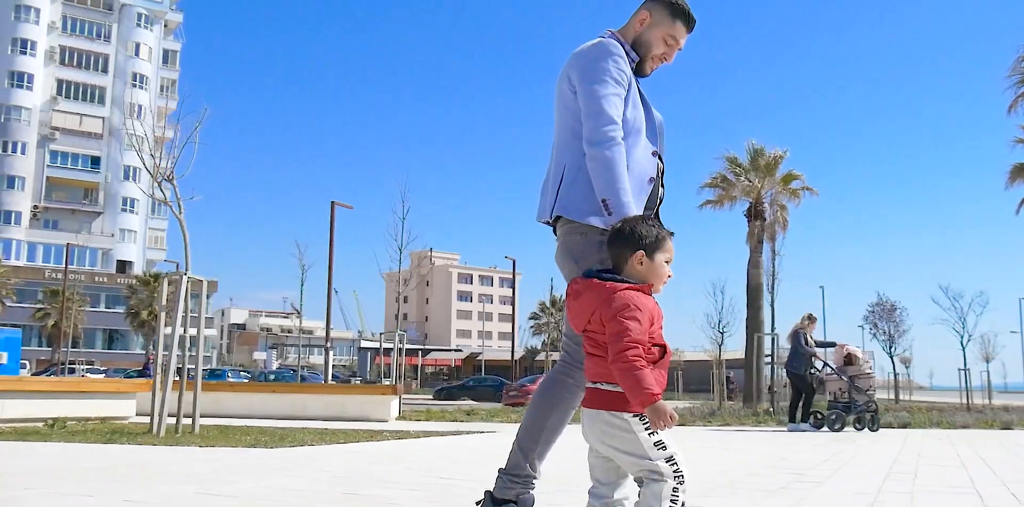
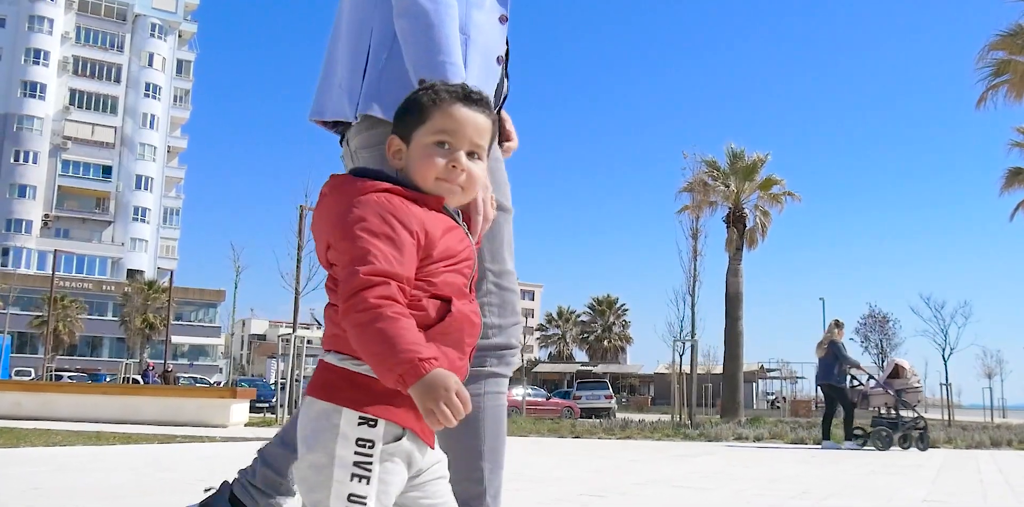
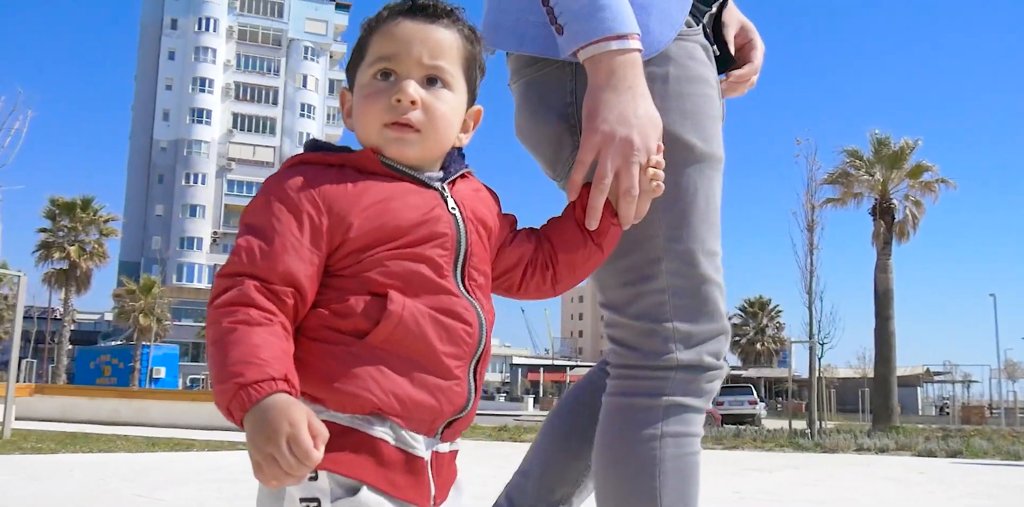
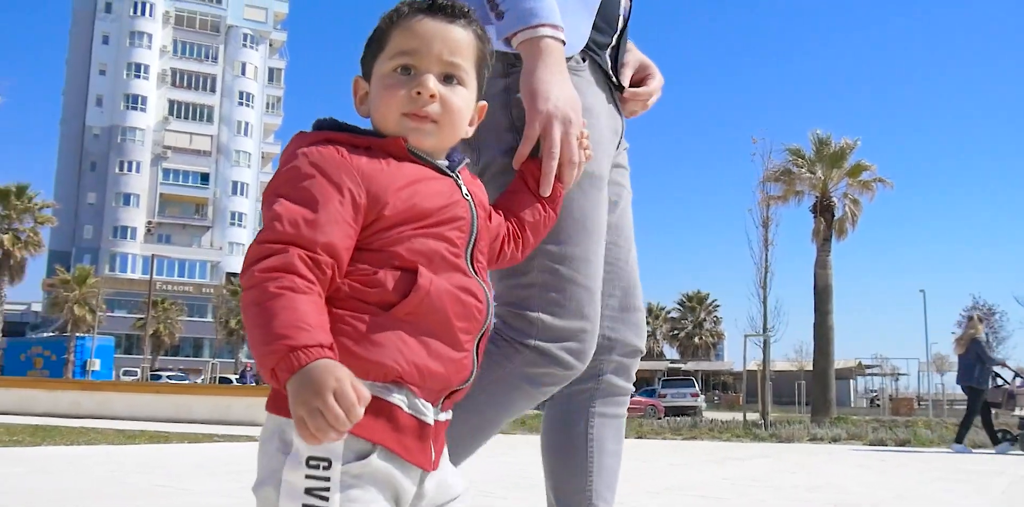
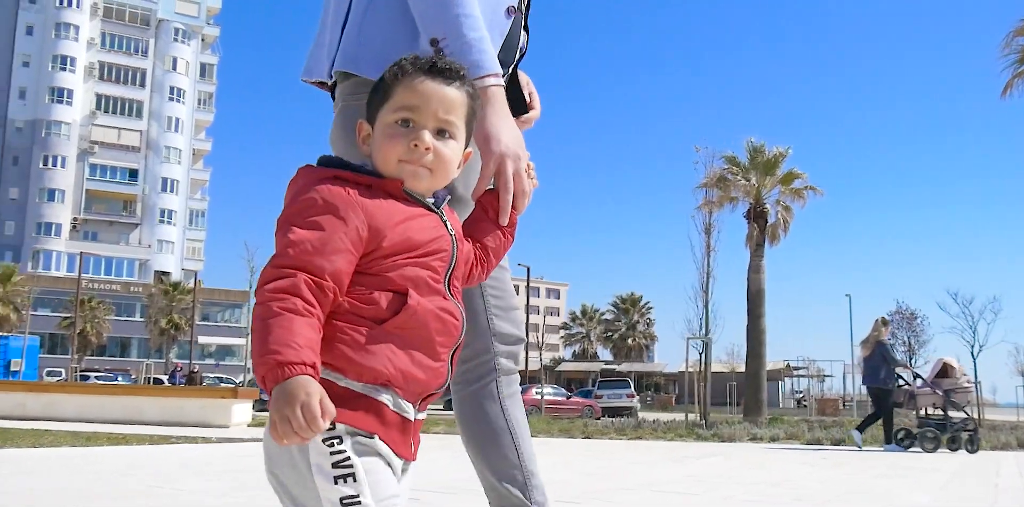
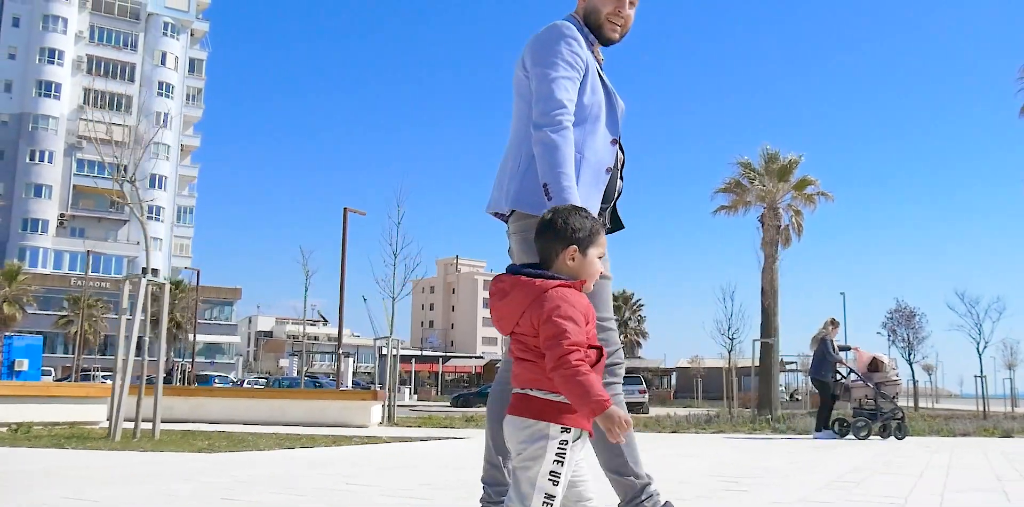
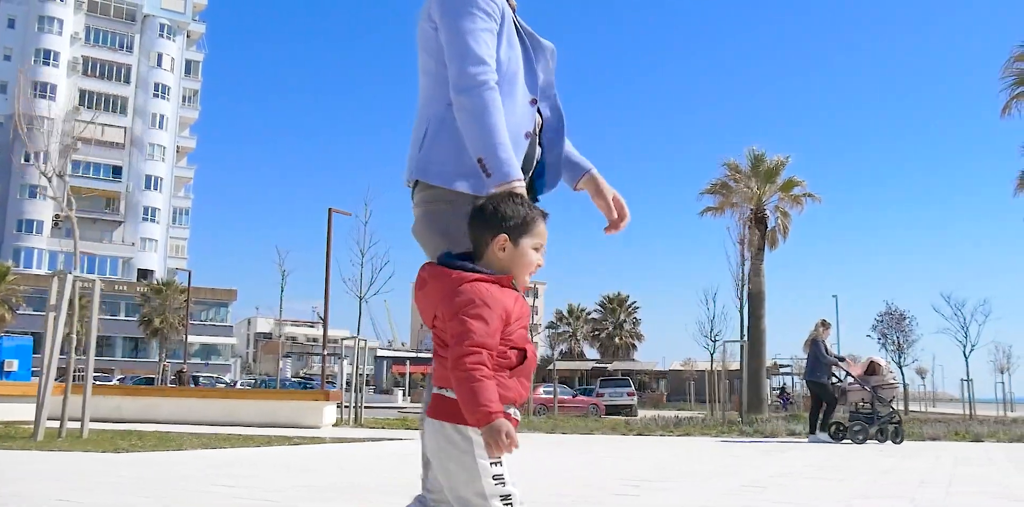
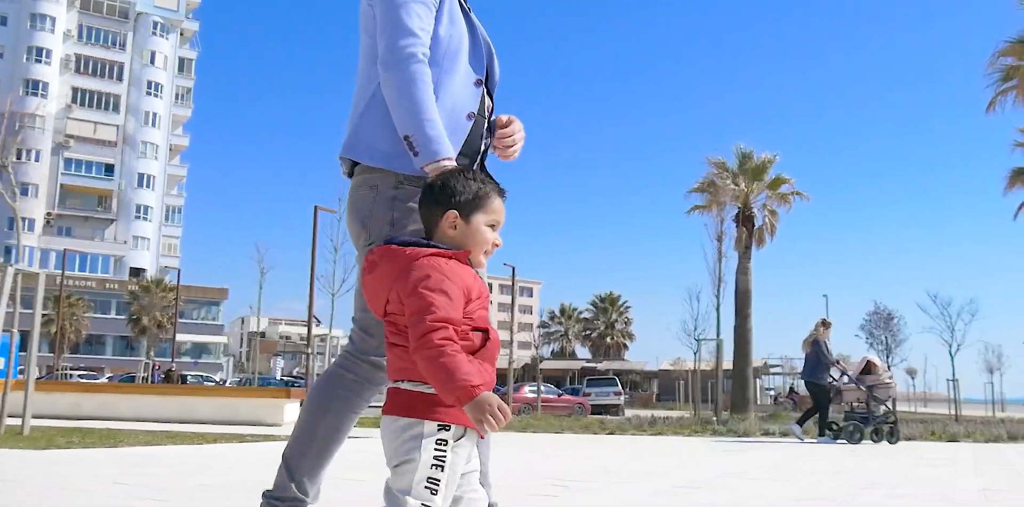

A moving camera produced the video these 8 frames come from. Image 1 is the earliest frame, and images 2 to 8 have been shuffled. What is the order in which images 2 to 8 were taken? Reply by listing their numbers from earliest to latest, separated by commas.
6, 7, 8, 2, 5, 4, 3
